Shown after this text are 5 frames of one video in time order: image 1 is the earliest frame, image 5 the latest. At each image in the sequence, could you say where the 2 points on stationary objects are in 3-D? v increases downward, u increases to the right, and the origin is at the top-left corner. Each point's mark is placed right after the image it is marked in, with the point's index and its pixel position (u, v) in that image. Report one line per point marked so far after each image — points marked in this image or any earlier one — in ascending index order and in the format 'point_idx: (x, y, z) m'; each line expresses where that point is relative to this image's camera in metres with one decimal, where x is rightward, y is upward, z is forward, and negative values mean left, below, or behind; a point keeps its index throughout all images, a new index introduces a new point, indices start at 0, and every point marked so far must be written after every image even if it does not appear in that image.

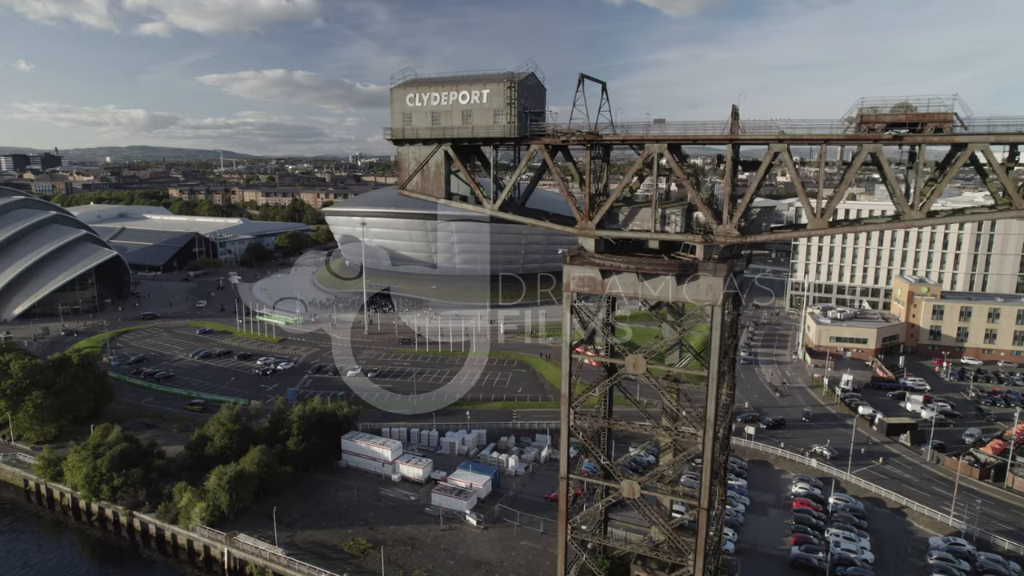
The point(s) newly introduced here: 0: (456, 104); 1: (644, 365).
0: (-1.2, +4.0, +12.6) m
1: (+3.0, -1.6, +12.0) m
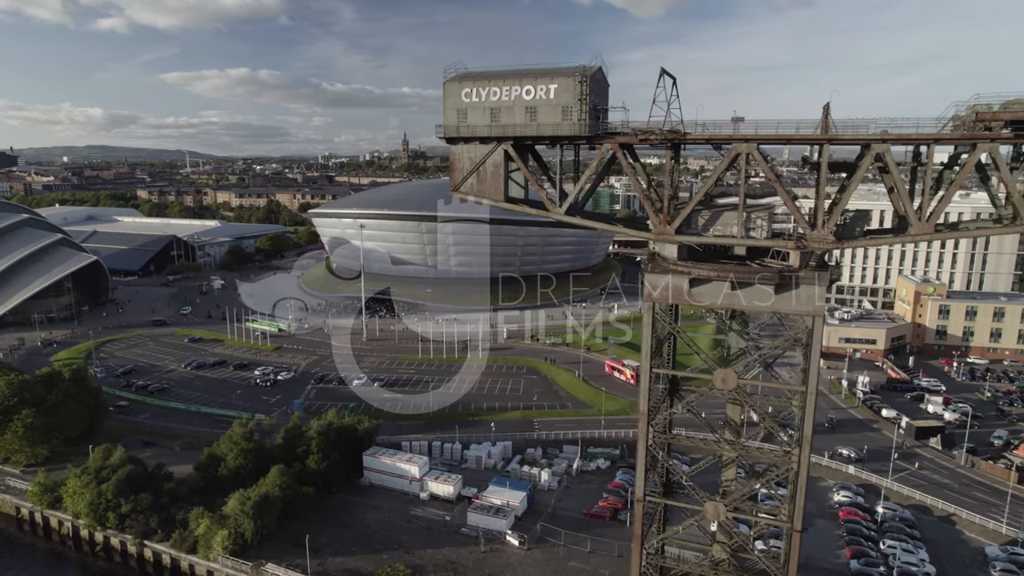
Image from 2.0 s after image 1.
0: (+0.1, +3.8, +11.7) m
1: (+4.4, -1.8, +11.3) m
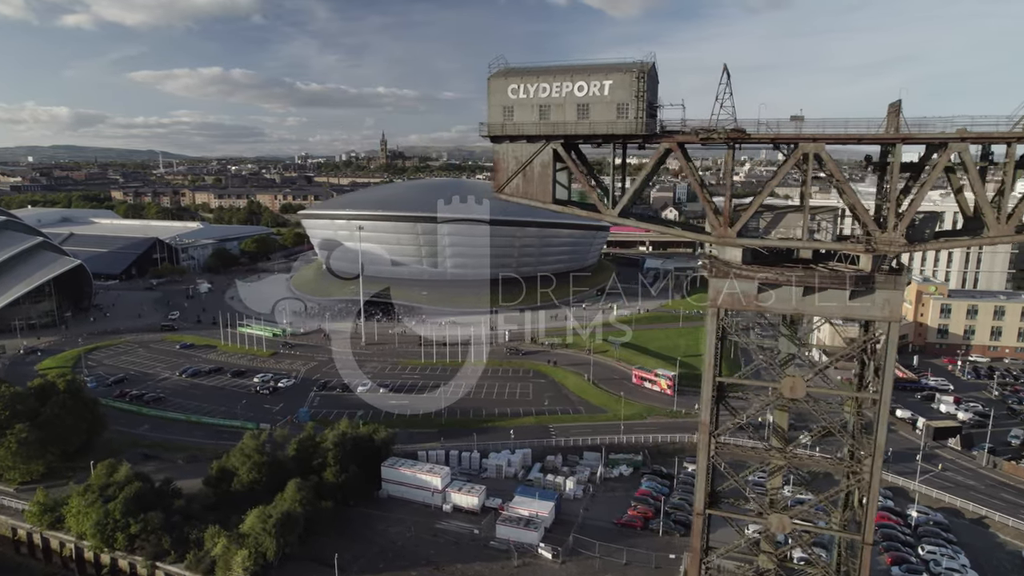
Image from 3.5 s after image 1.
0: (+1.1, +3.6, +11.1) m
1: (+5.5, -1.9, +10.9) m
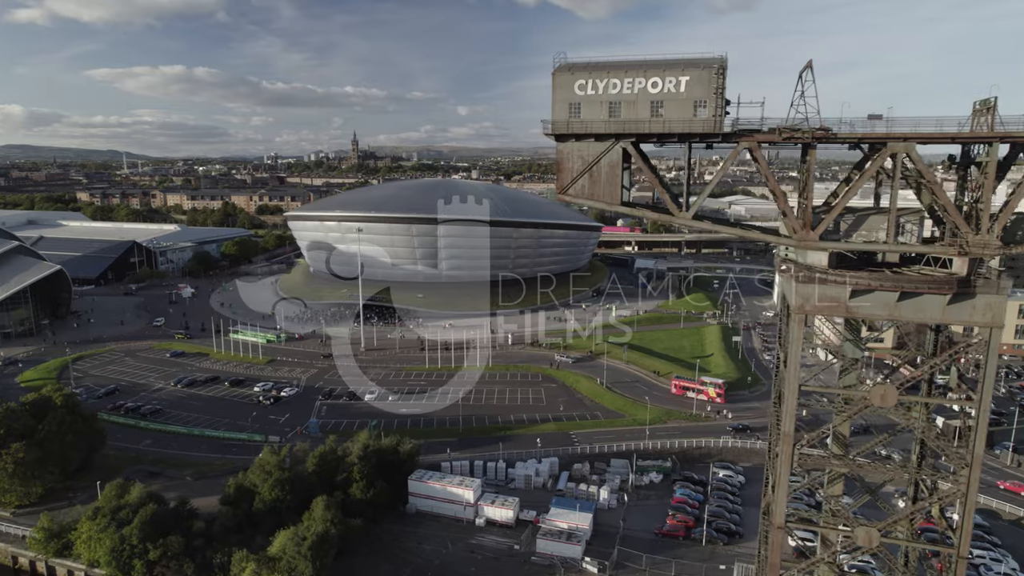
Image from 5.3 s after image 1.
0: (+2.4, +3.5, +10.6) m
1: (+6.8, -1.9, +10.5) m
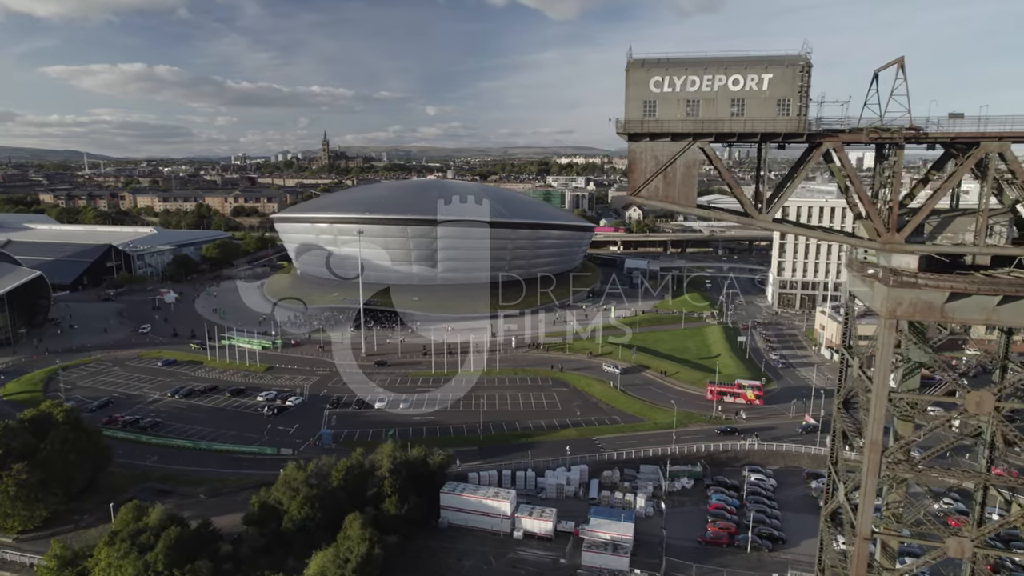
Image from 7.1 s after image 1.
0: (+3.7, +3.4, +10.1) m
1: (+8.1, -2.0, +10.3) m
